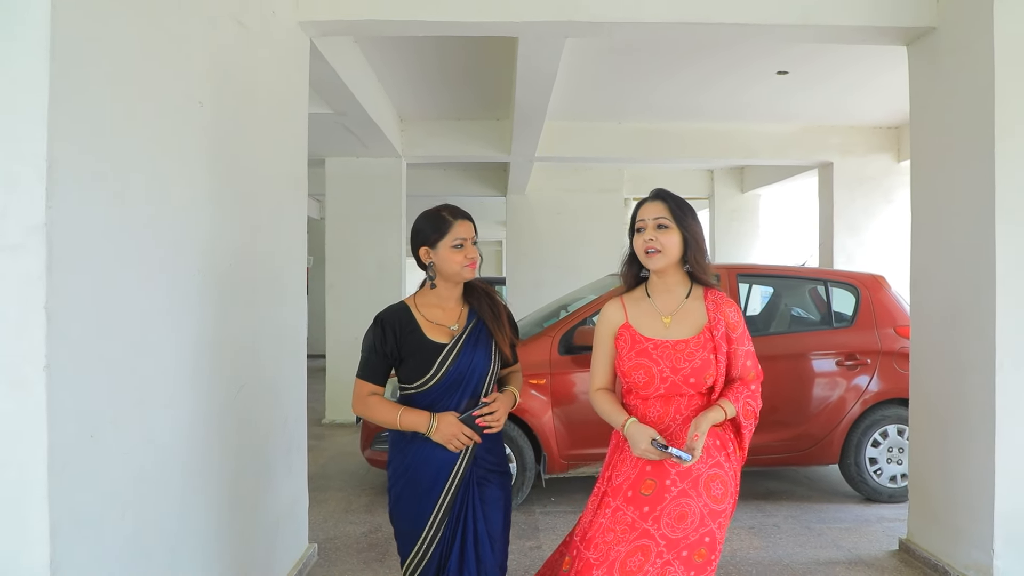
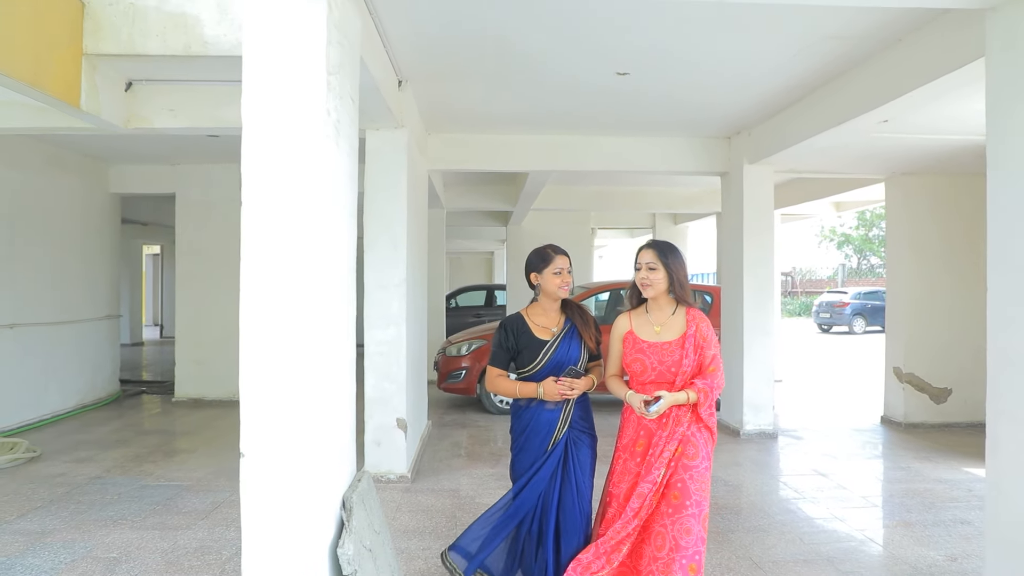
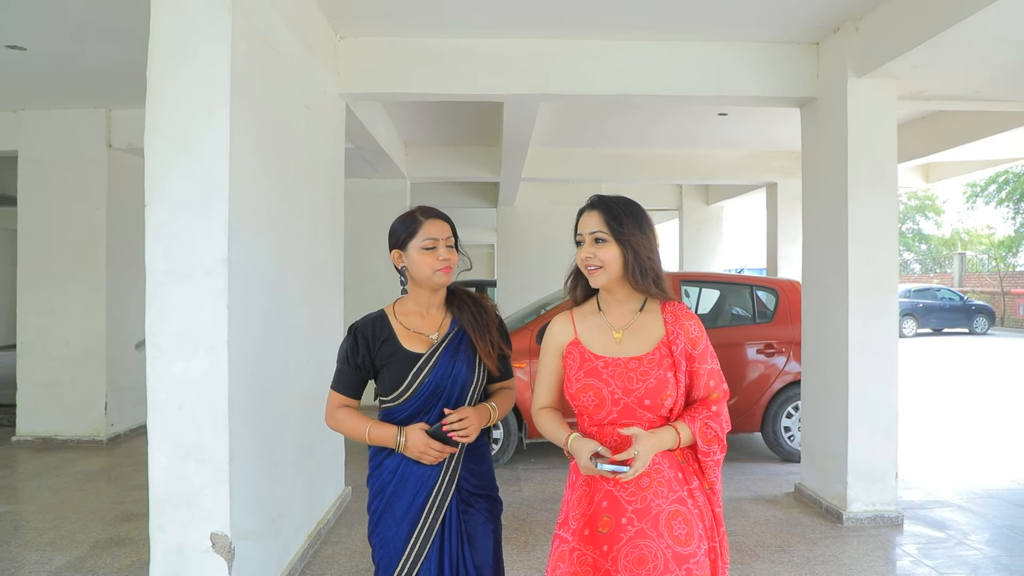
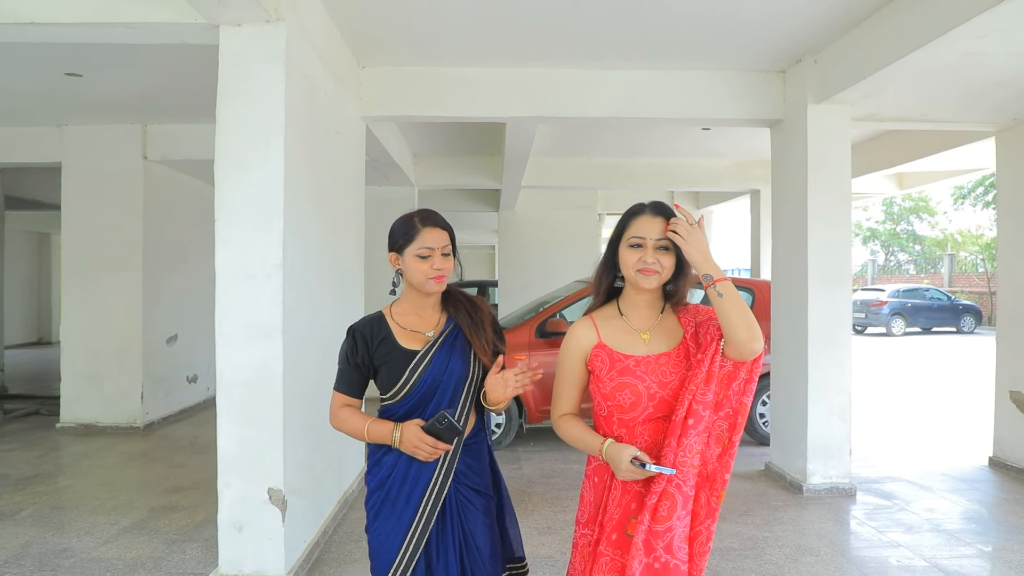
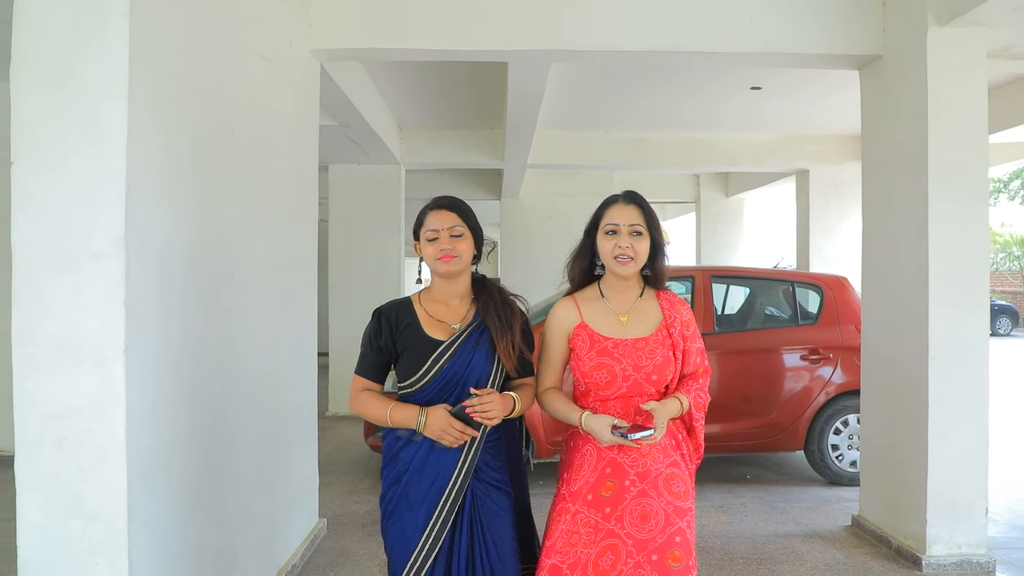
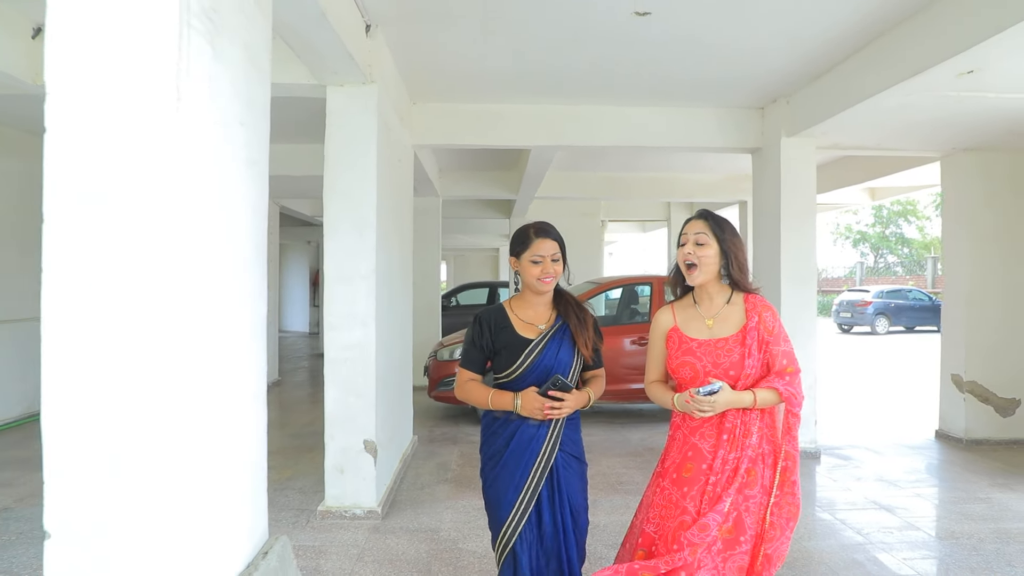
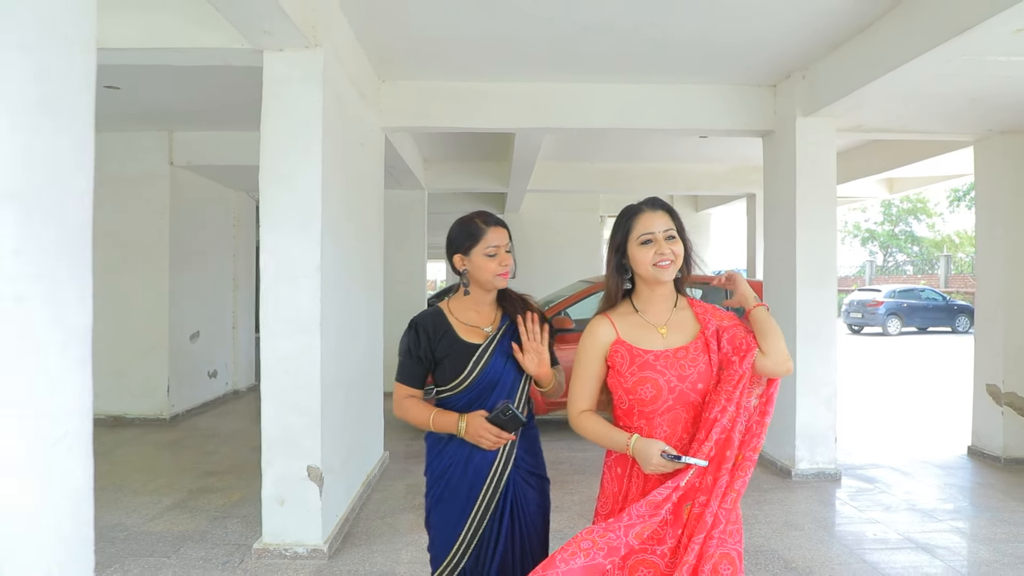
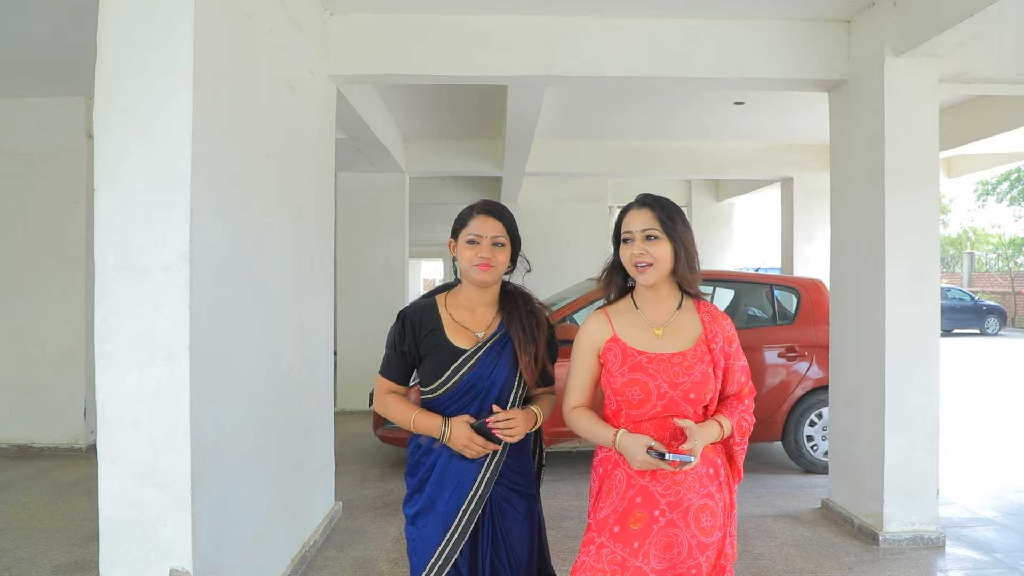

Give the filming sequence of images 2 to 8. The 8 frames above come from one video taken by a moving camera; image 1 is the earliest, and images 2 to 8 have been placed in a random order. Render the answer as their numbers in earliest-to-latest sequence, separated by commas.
5, 8, 3, 4, 7, 6, 2
